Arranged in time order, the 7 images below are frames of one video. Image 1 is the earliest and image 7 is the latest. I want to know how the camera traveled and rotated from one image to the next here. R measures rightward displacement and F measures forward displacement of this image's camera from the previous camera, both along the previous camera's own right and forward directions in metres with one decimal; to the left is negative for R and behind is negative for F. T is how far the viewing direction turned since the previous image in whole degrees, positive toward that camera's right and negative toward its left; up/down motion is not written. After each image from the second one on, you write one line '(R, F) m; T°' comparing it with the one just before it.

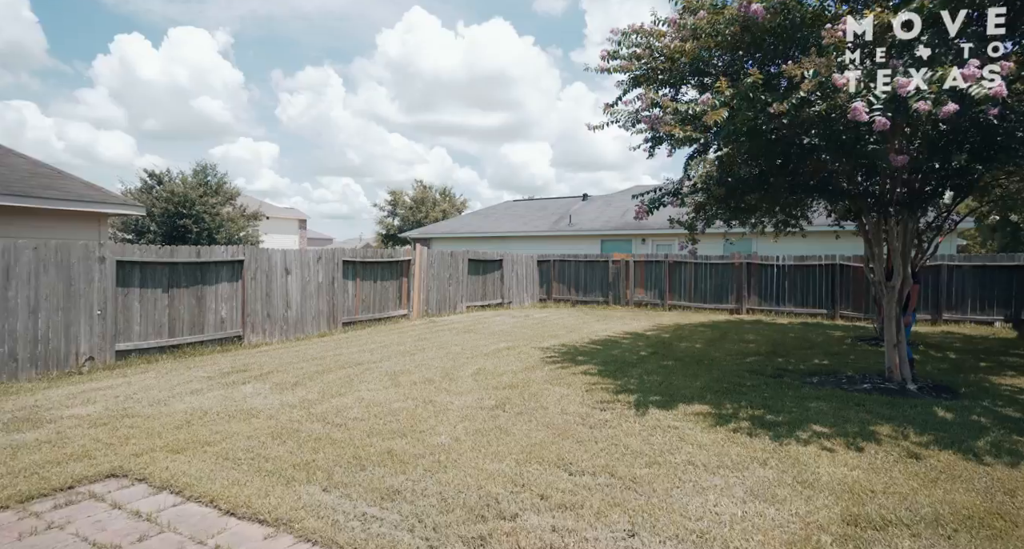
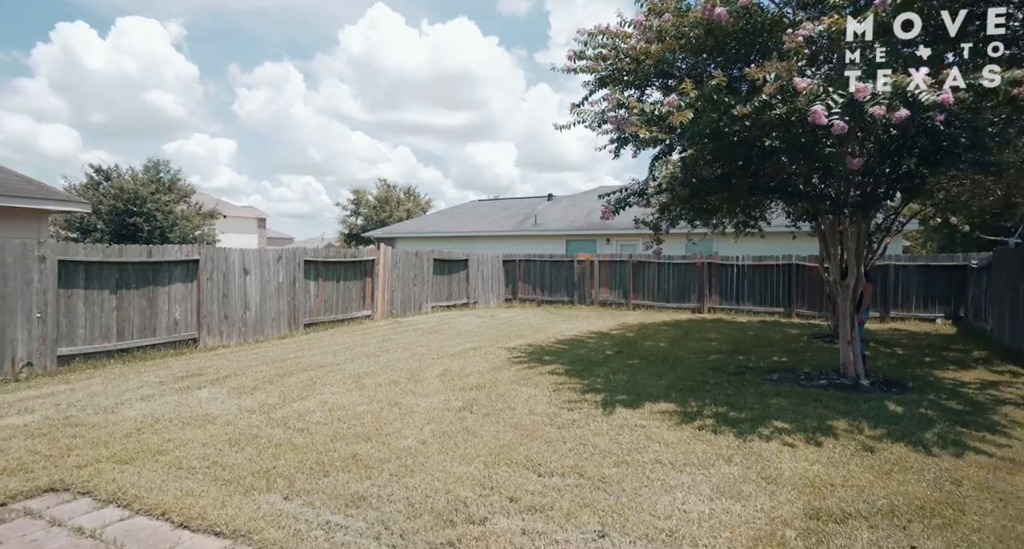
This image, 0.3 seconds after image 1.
(0.0, +0.1) m; +3°
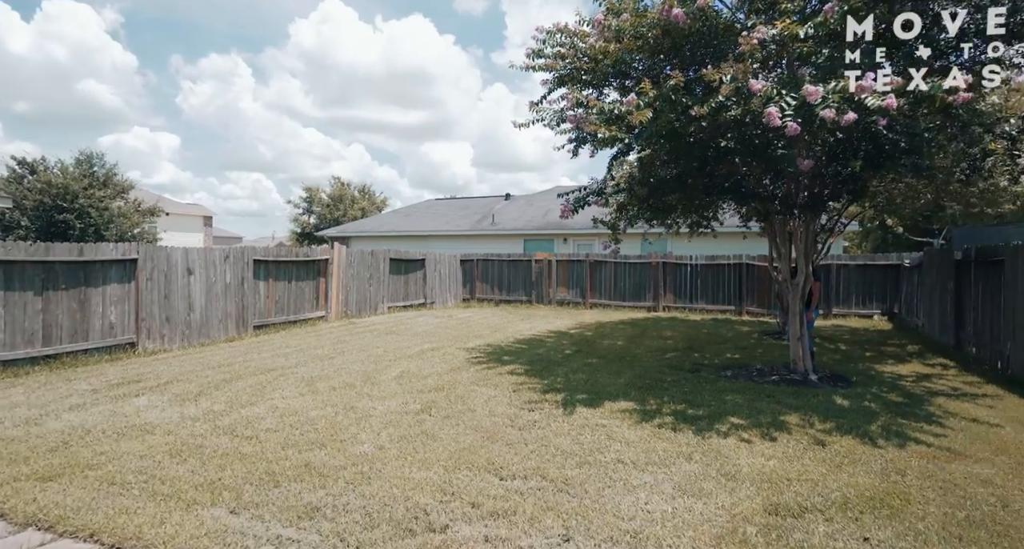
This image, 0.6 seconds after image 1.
(0.0, +0.1) m; +4°
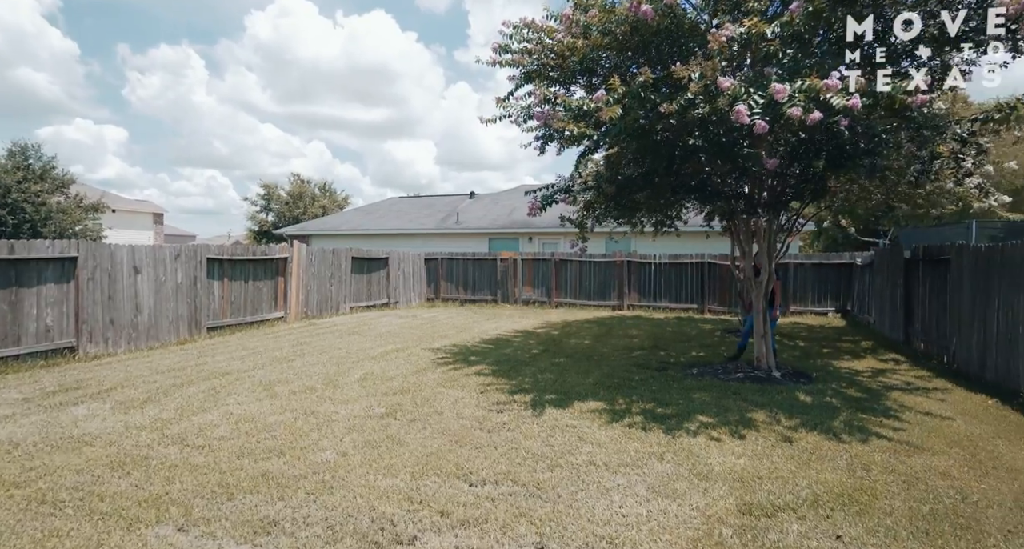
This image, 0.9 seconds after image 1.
(0.0, +0.1) m; +3°
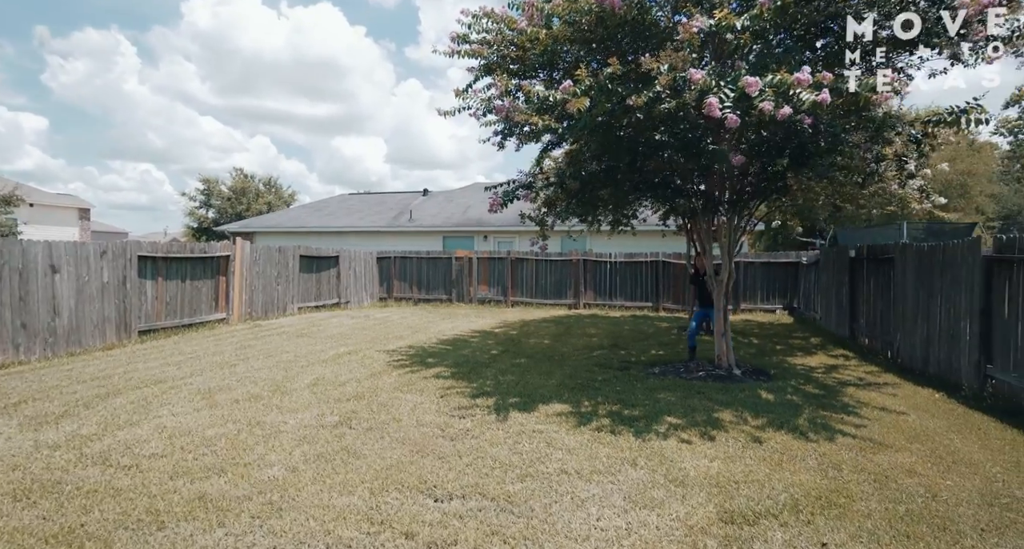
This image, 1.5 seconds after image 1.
(-0.1, +0.2) m; +5°
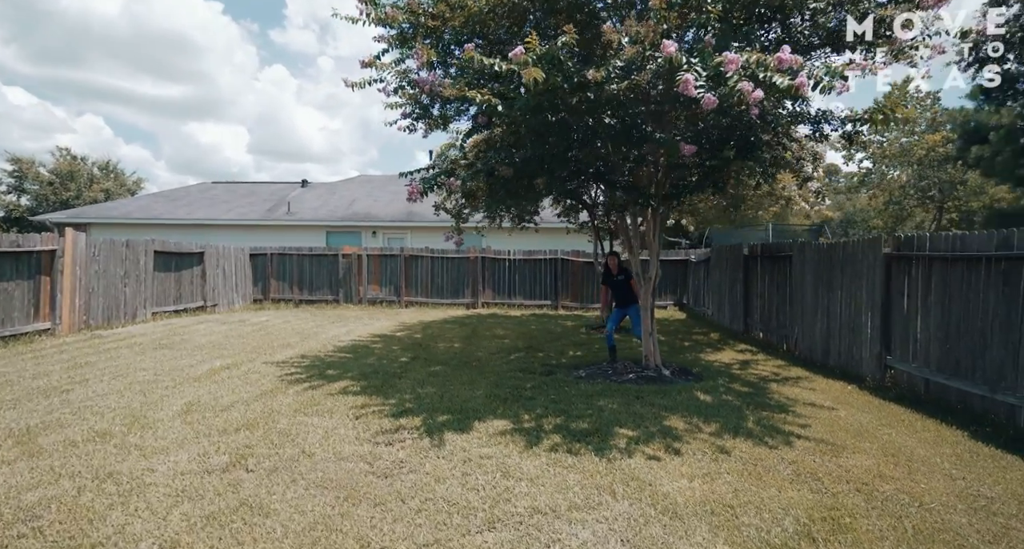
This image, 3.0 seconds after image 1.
(-0.4, +0.8) m; +12°
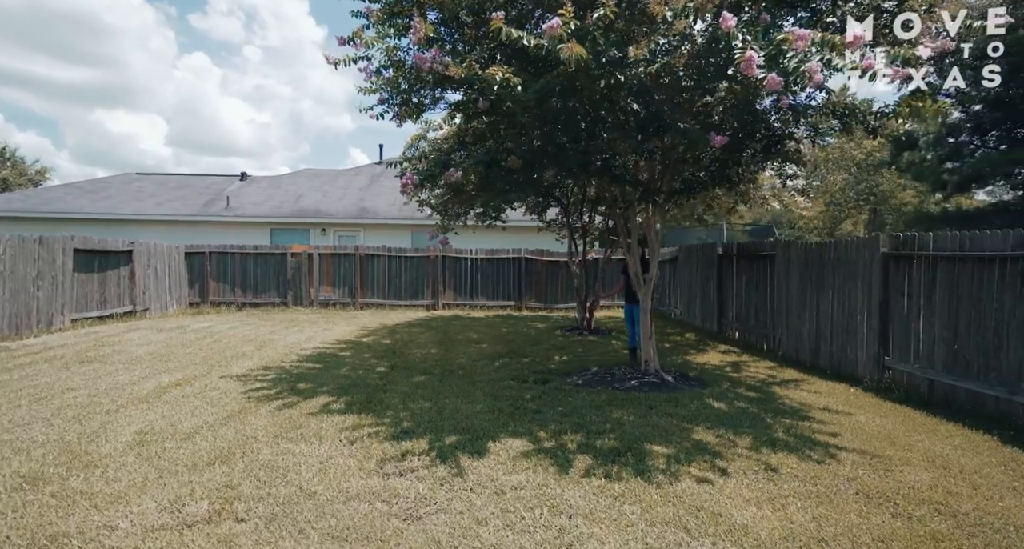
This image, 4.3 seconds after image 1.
(-0.6, +0.6) m; +6°
